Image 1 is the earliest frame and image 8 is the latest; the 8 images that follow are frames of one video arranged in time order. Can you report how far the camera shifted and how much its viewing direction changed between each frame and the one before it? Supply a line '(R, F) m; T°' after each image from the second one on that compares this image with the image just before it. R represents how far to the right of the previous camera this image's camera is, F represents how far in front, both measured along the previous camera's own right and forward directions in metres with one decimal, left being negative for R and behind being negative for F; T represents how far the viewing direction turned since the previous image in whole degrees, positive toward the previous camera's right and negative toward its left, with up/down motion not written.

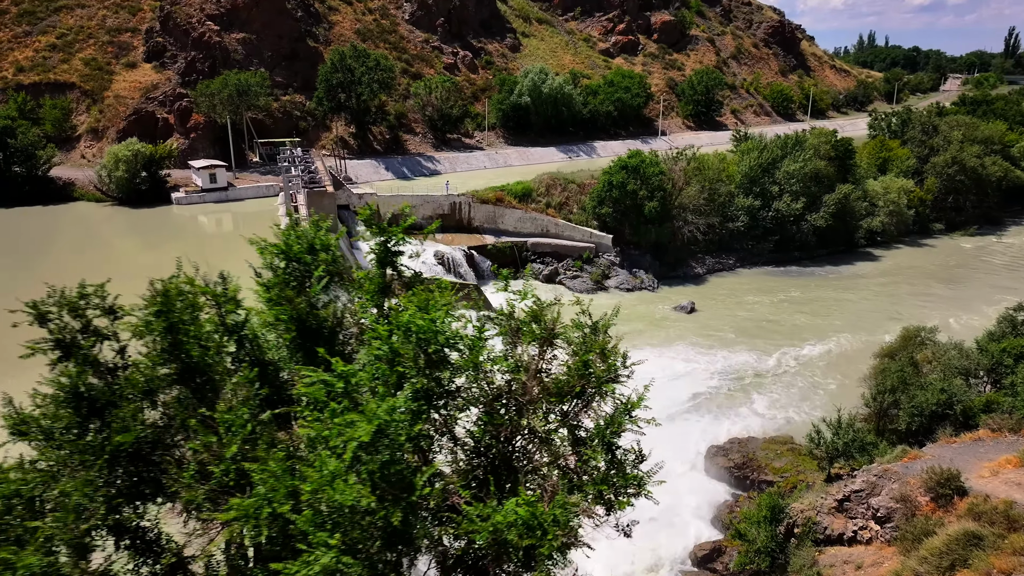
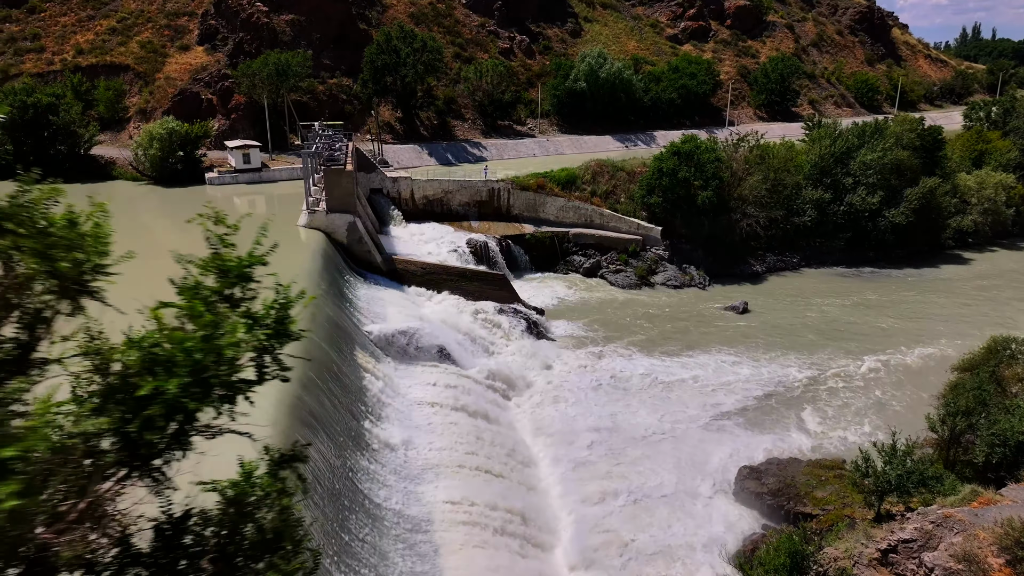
(+1.7, +2.4) m; -6°
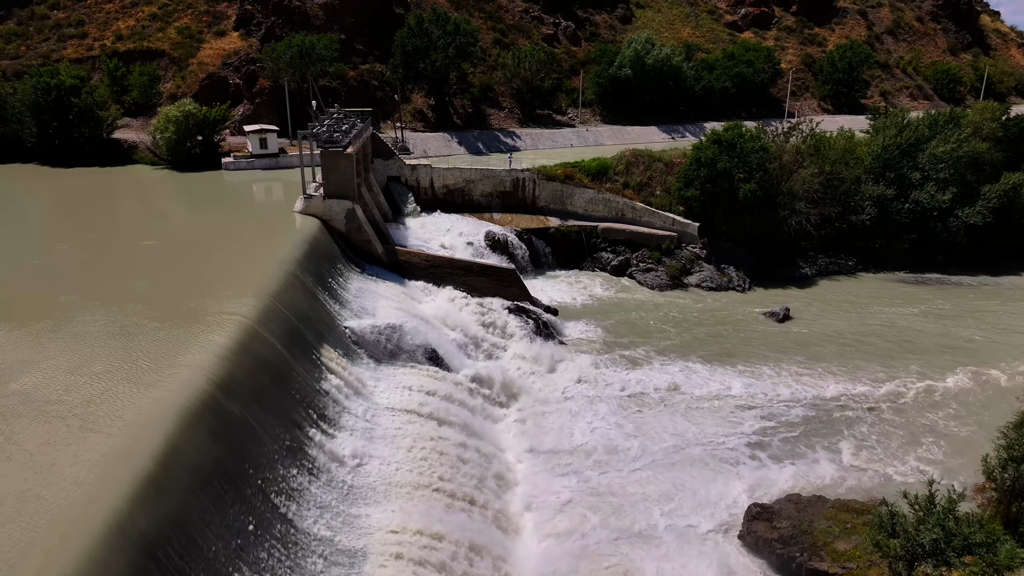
(+1.9, +2.4) m; -5°
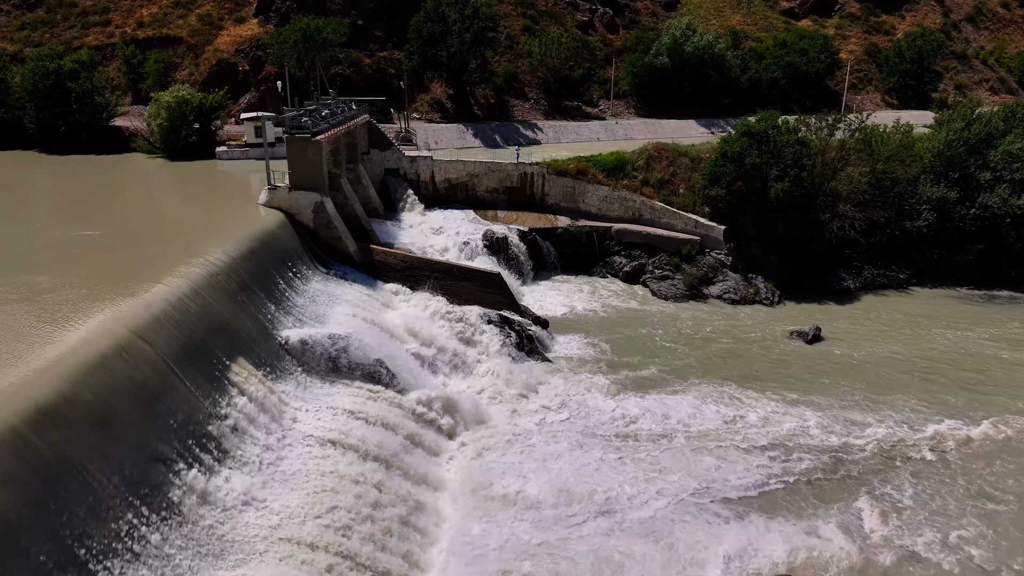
(+2.4, +3.0) m; -5°
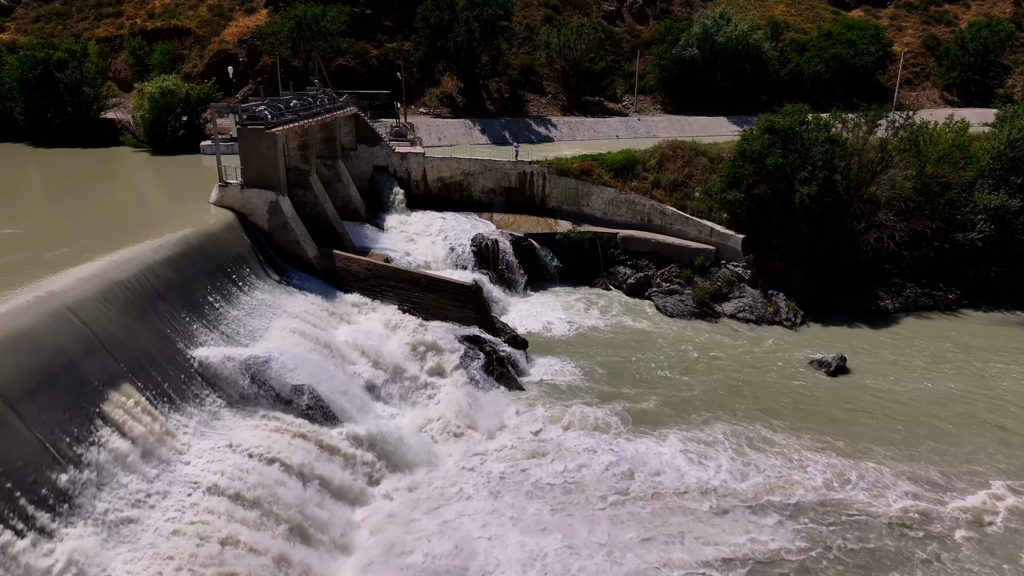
(+2.1, +2.7) m; -4°
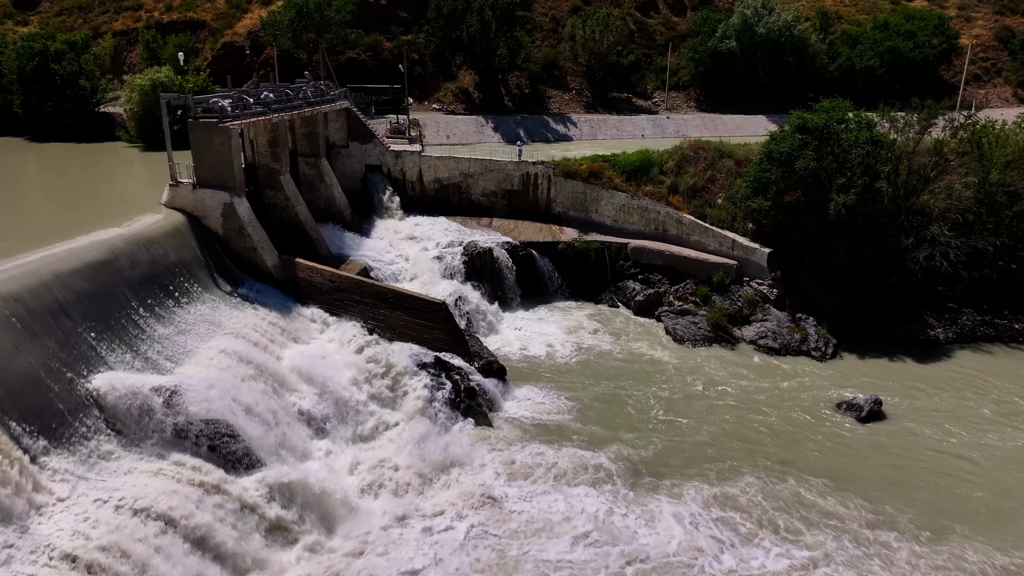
(+1.8, +2.6) m; -4°
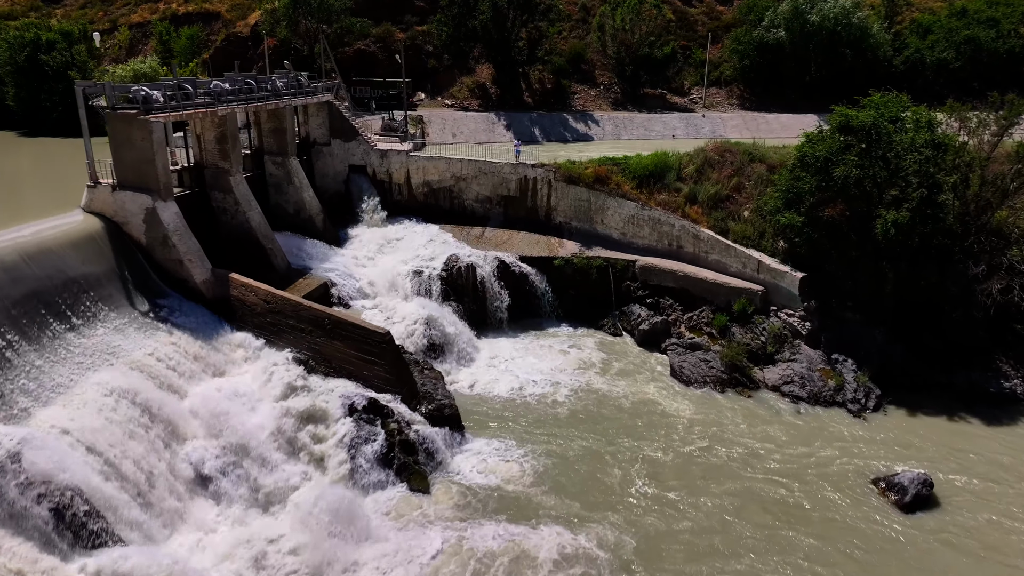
(+2.0, +3.1) m; -5°
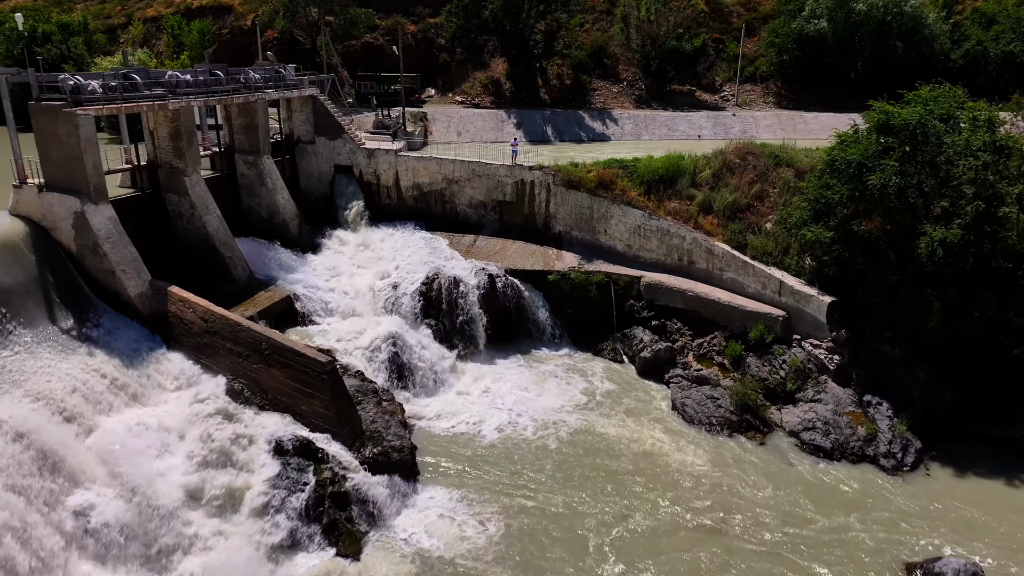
(+1.4, +2.2) m; -3°
